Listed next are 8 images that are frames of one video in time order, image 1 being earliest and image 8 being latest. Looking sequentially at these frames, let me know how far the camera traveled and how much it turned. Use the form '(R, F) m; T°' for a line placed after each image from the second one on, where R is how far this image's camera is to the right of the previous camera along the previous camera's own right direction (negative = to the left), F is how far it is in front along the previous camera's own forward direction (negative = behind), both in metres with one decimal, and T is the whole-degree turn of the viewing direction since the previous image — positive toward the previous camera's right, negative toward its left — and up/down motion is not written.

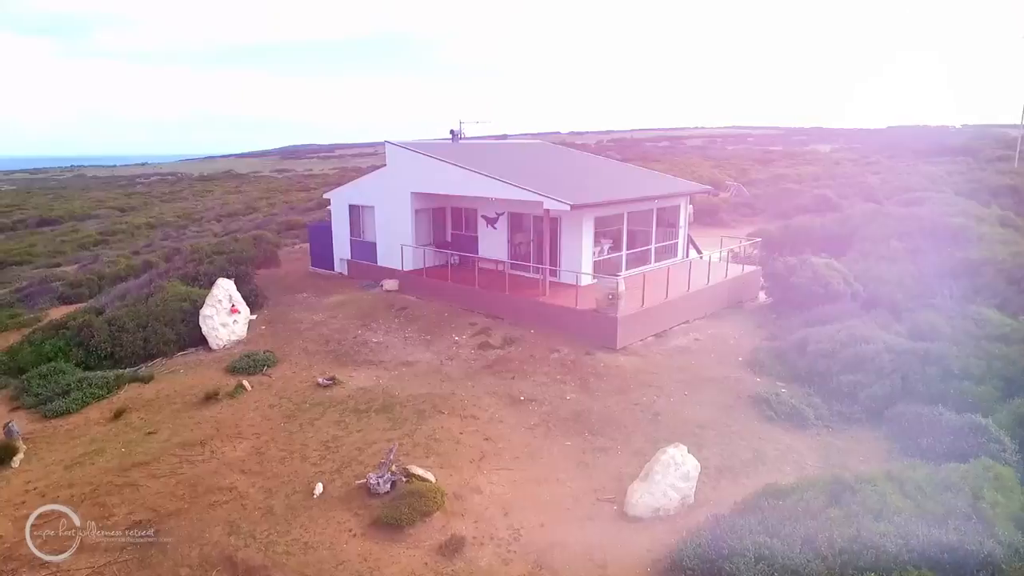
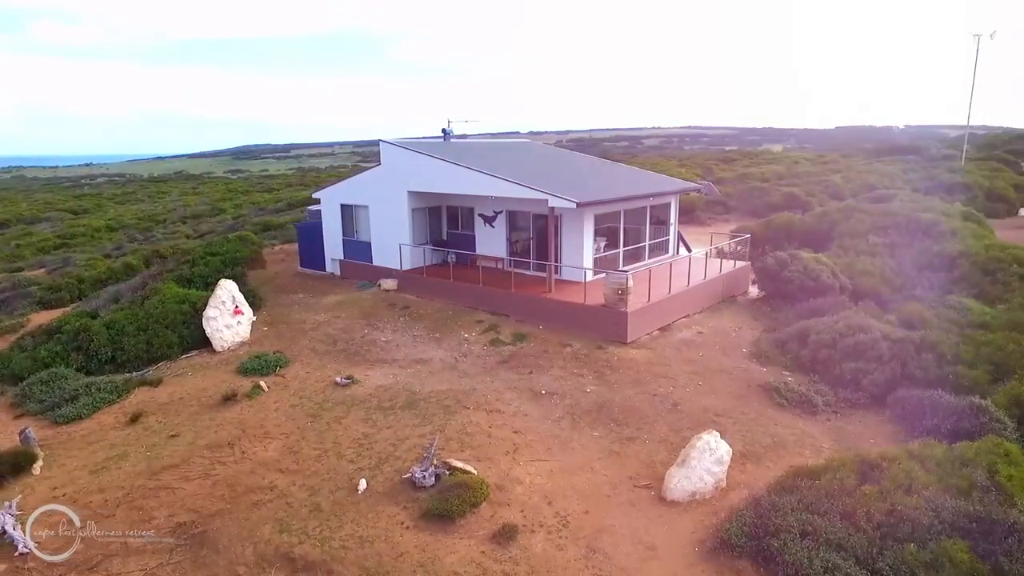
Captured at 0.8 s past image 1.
(-1.0, -0.2) m; +4°
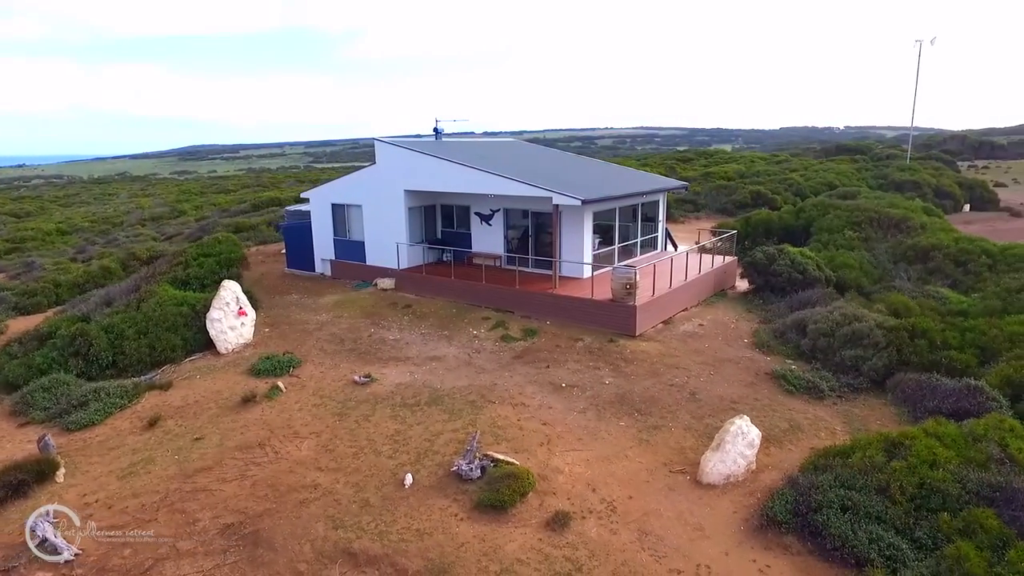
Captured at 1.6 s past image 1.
(-1.1, -0.2) m; +4°
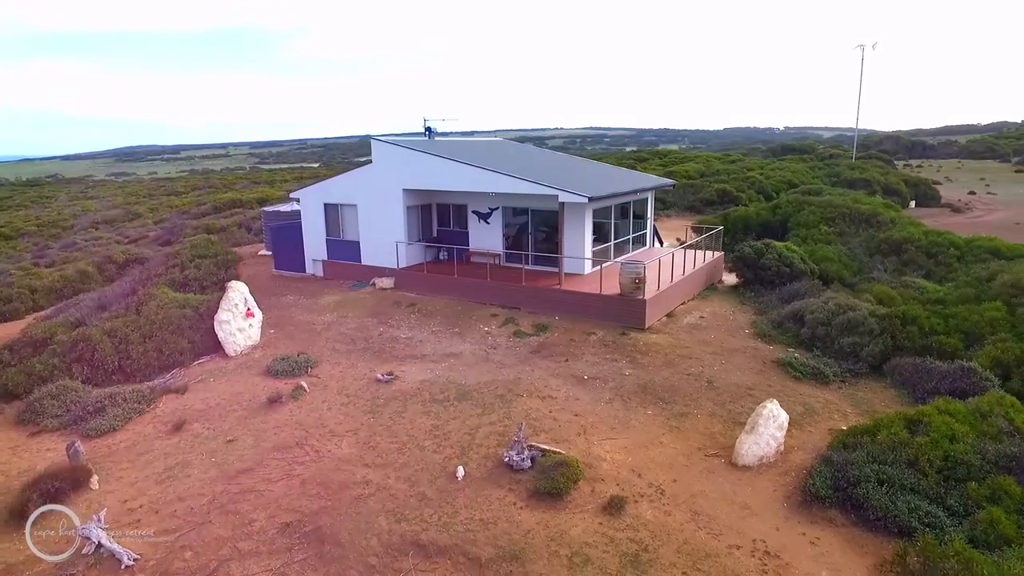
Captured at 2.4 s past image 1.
(-1.3, -0.2) m; +4°
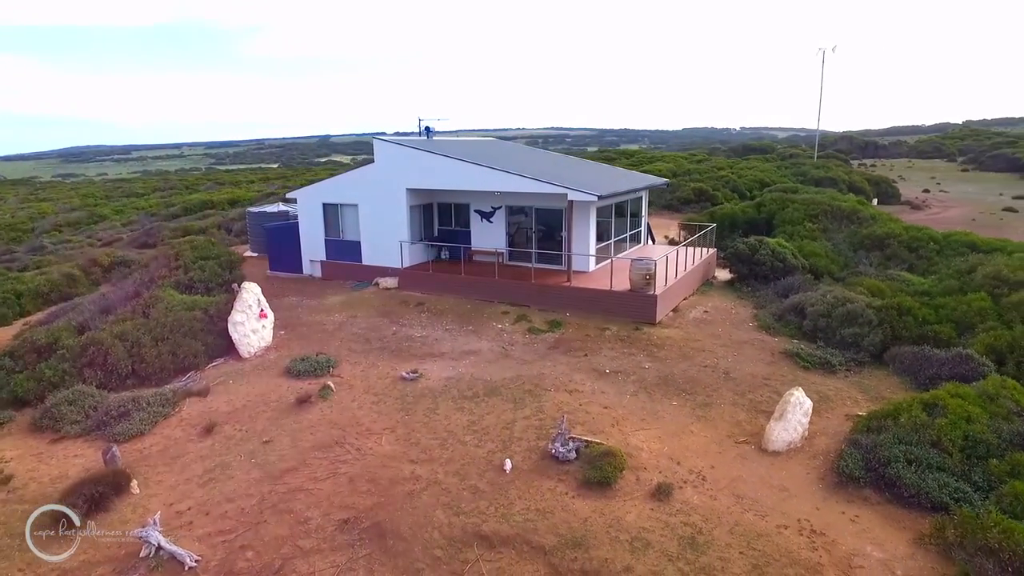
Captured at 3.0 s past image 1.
(-1.1, -0.2) m; +3°
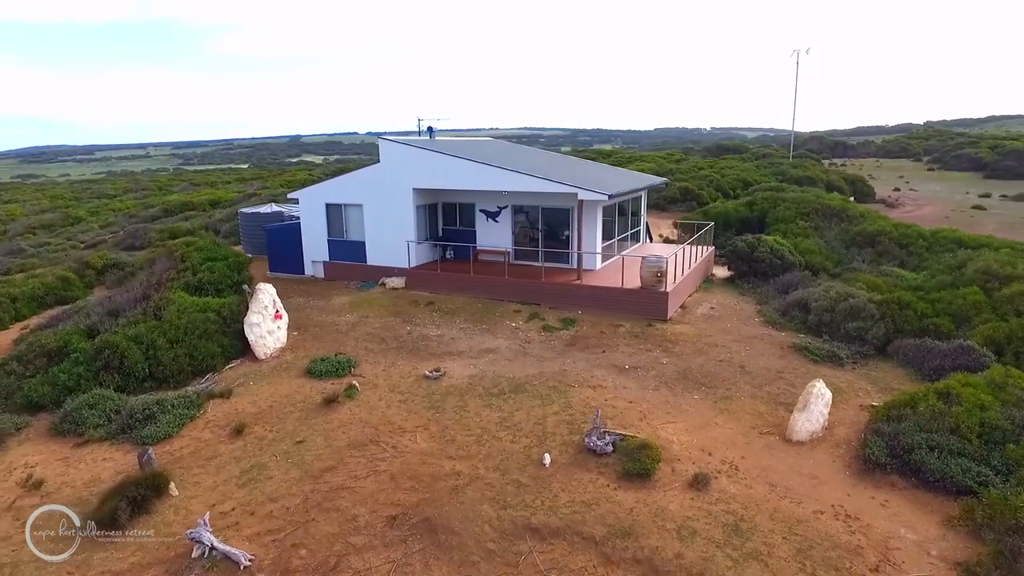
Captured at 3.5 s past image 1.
(-0.9, -0.1) m; +2°
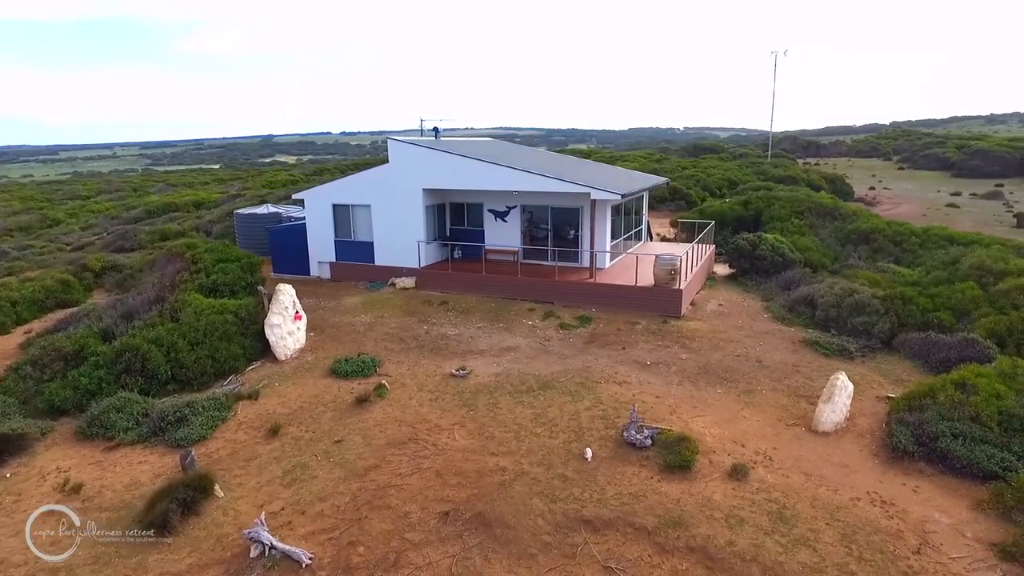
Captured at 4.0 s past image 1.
(-0.9, -0.1) m; +2°
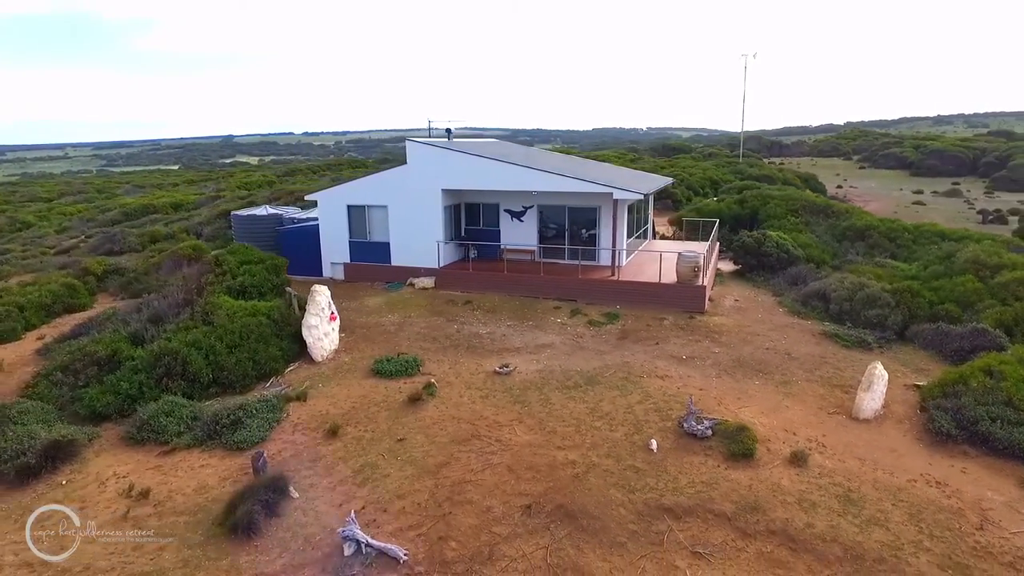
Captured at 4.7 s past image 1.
(-1.5, -0.1) m; +3°
